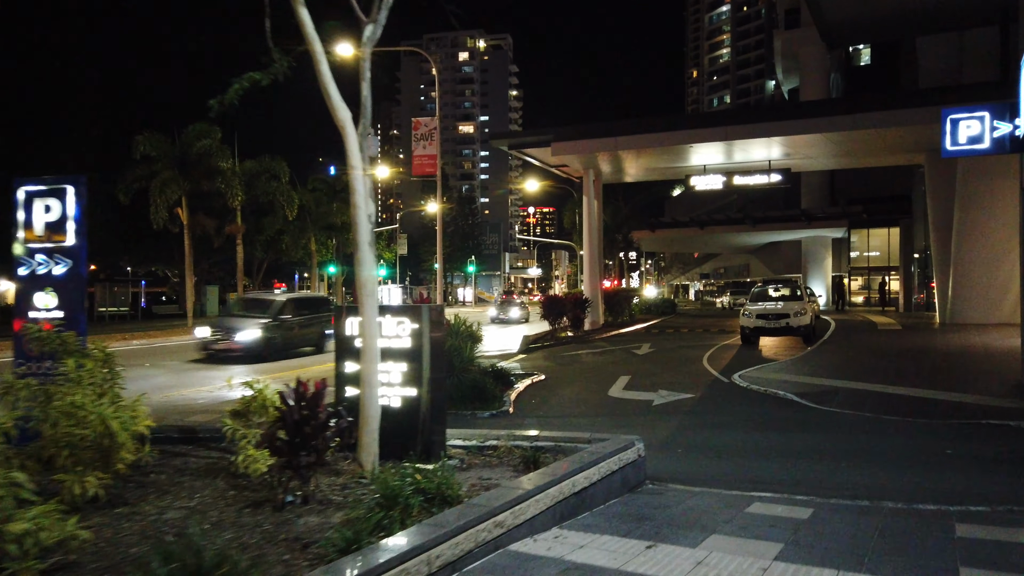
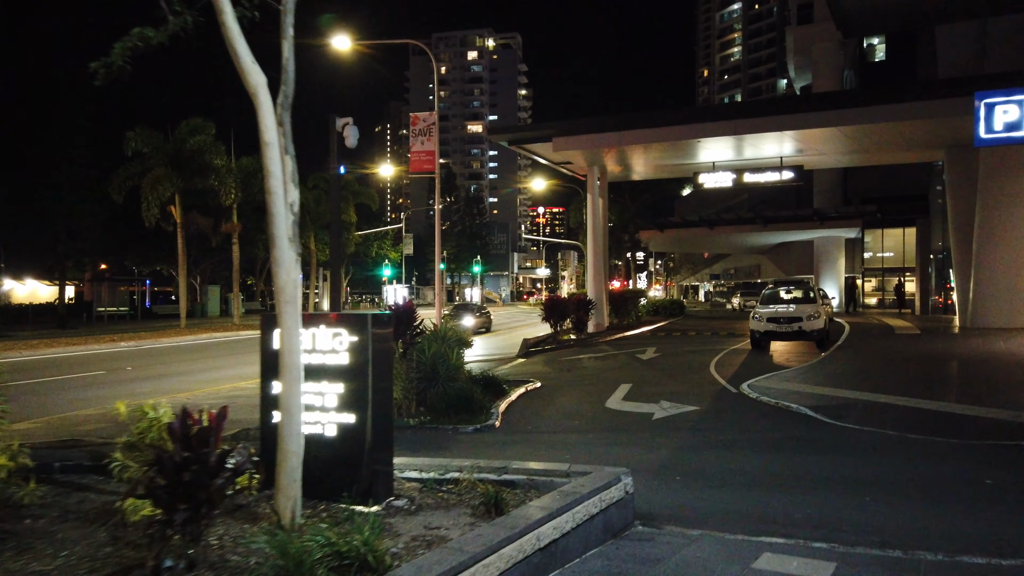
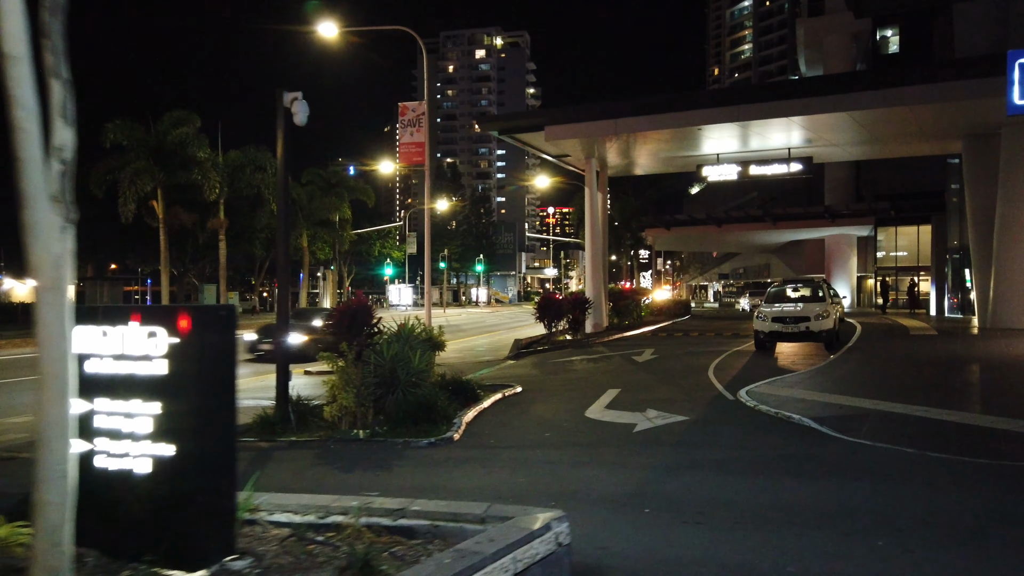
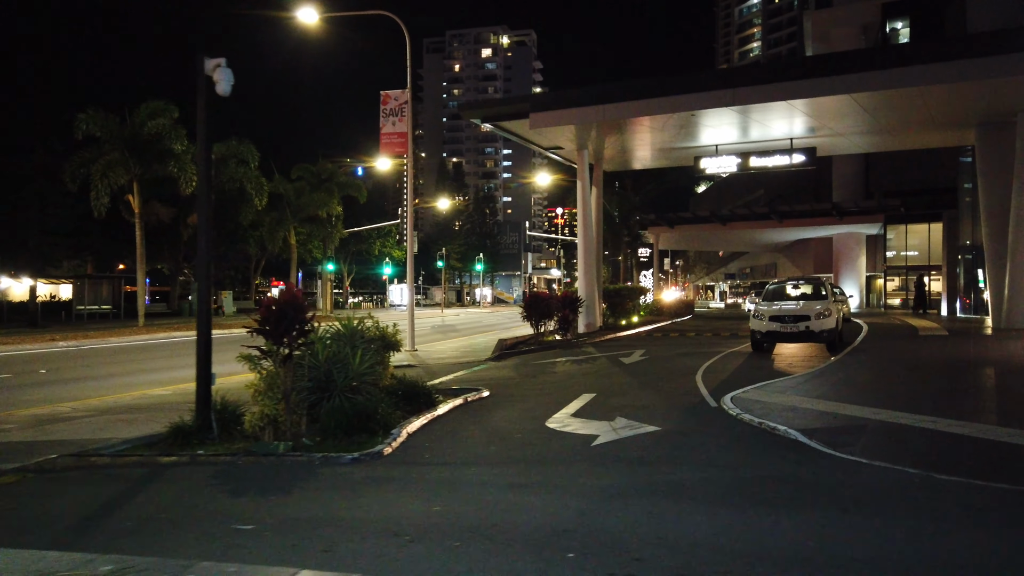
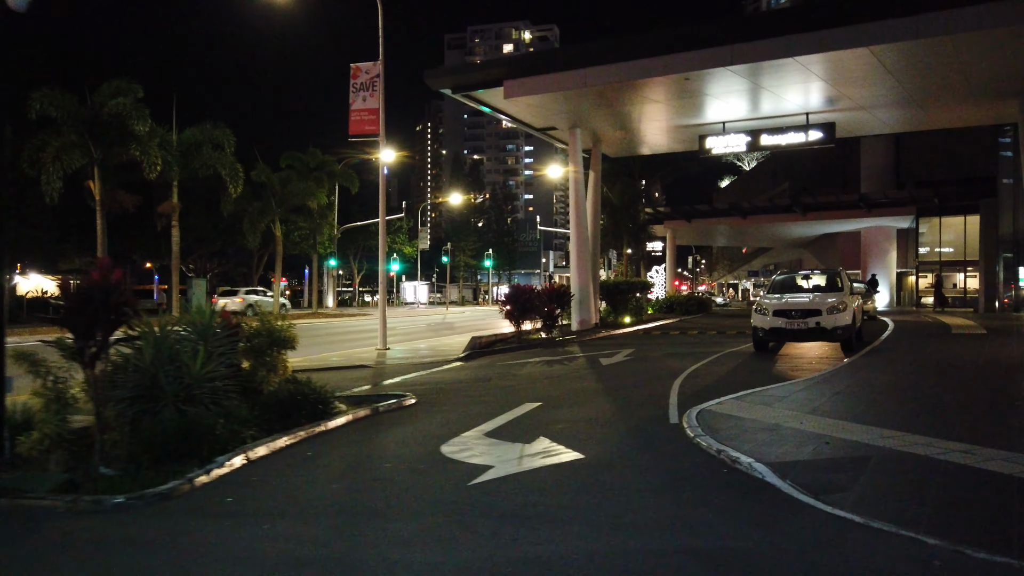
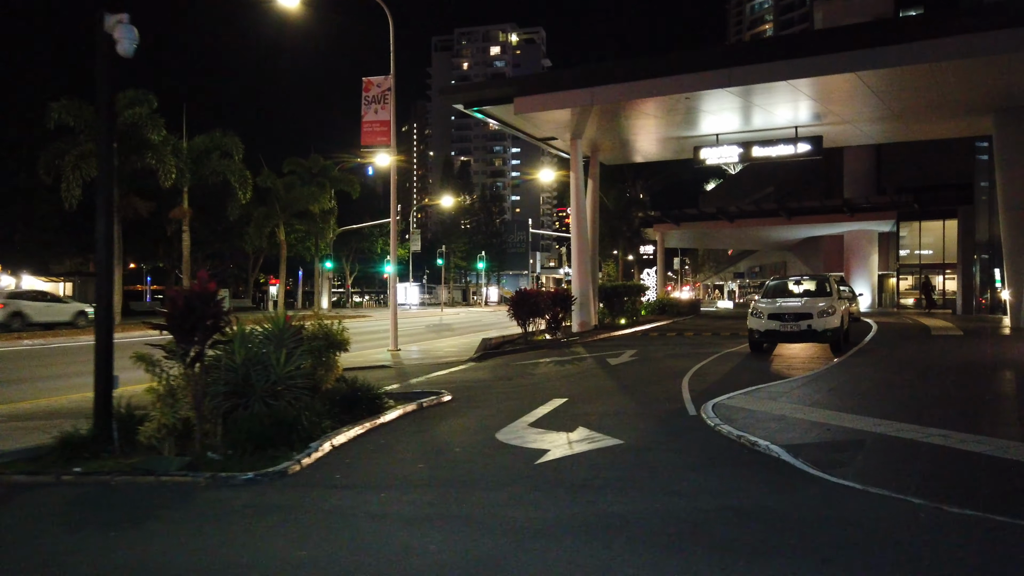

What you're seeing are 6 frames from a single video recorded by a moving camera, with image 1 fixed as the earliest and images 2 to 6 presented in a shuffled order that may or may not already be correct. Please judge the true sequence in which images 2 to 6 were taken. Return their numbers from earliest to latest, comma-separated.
2, 3, 4, 6, 5
